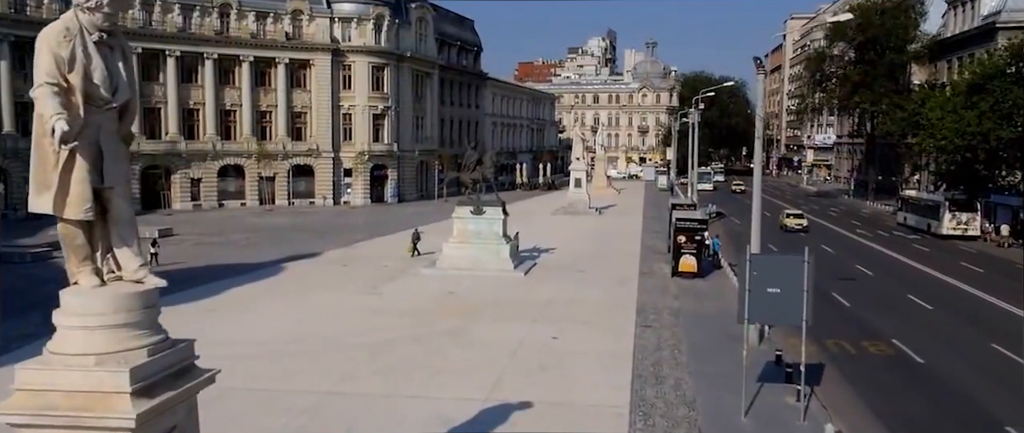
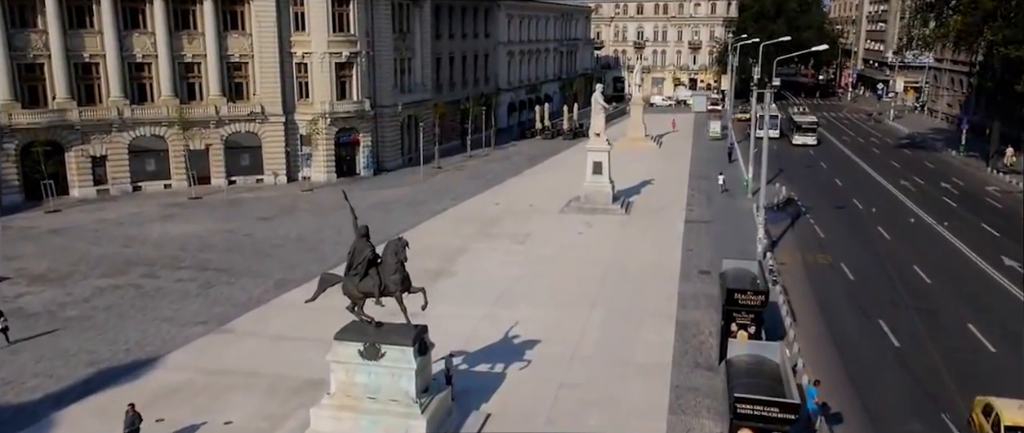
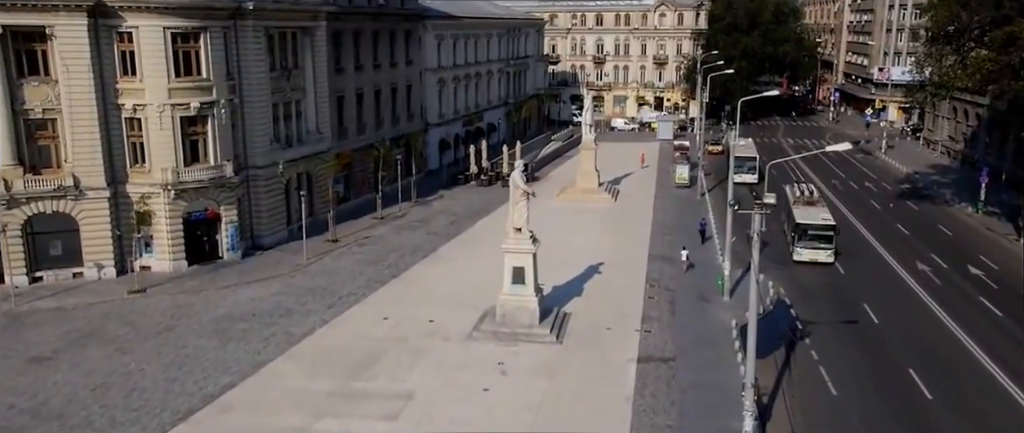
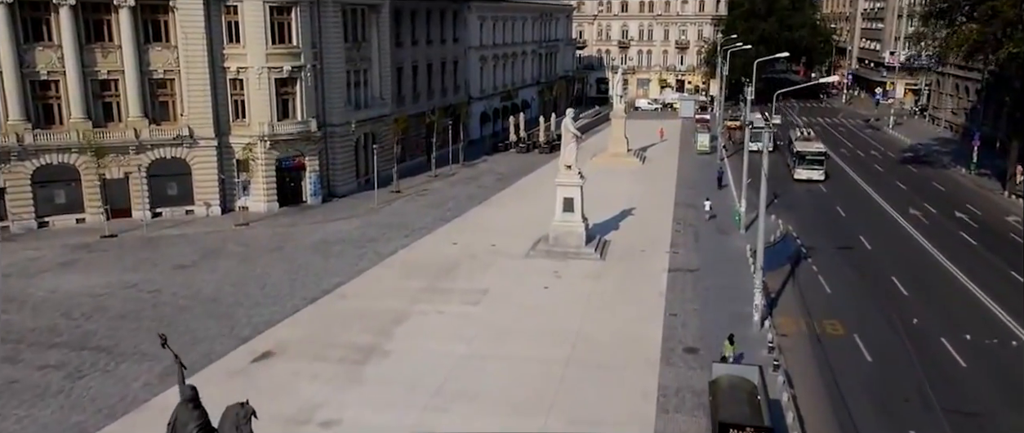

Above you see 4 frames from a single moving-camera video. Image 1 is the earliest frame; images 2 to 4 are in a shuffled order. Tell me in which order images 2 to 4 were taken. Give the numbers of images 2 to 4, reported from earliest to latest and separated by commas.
2, 4, 3
